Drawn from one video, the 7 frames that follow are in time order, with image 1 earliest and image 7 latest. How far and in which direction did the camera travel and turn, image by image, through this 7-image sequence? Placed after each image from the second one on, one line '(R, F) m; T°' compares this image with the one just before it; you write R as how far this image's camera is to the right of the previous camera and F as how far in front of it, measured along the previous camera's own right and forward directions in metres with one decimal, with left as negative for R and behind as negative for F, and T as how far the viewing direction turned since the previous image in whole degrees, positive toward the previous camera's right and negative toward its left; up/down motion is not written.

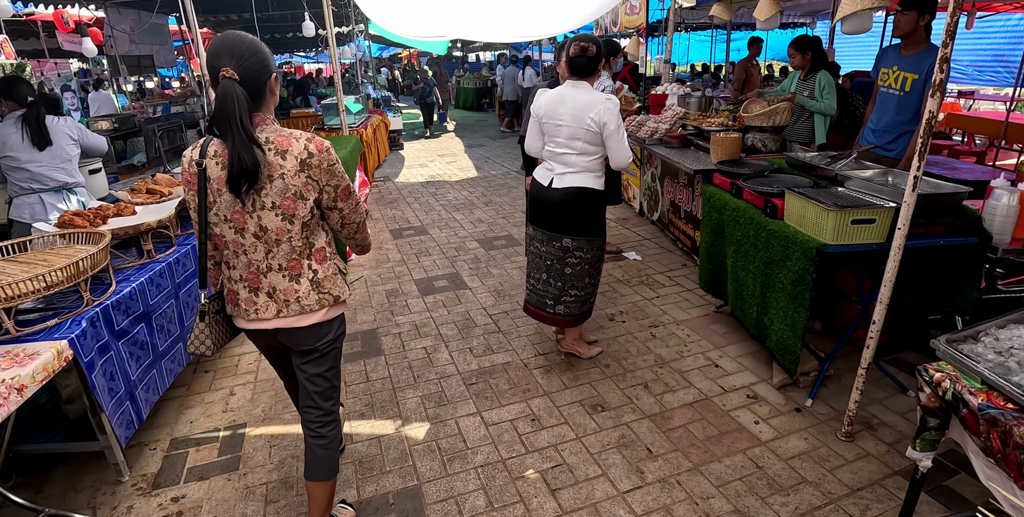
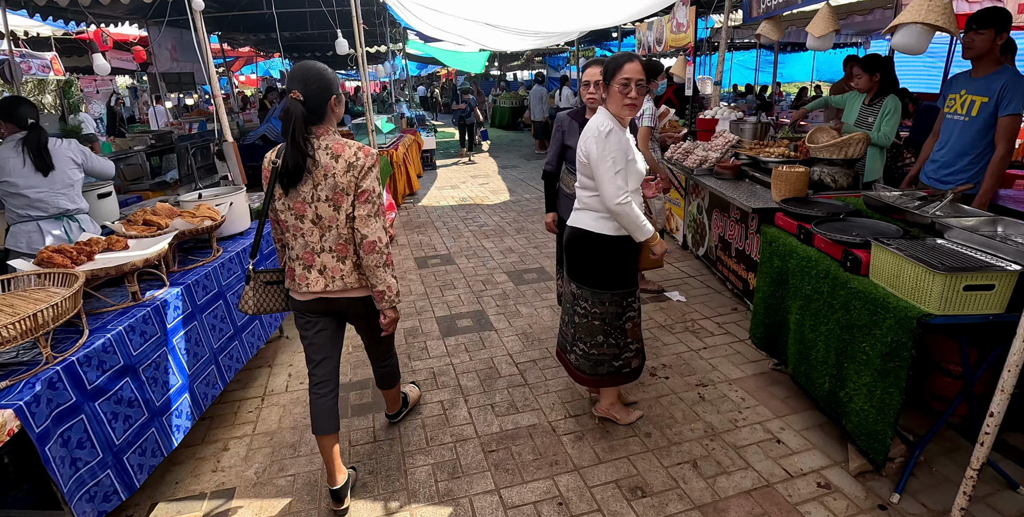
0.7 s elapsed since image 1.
(0.0, +0.4) m; -3°
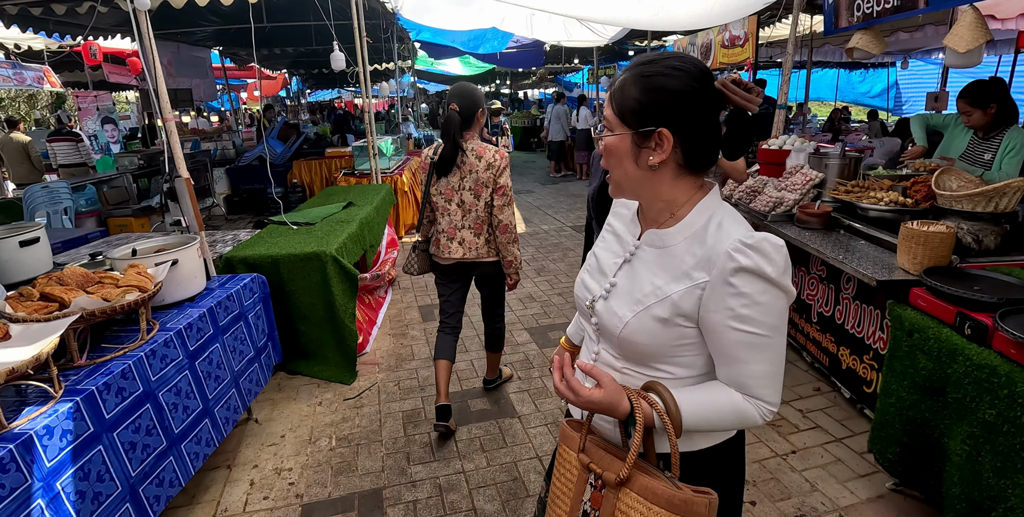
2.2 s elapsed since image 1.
(-0.1, +0.8) m; -1°
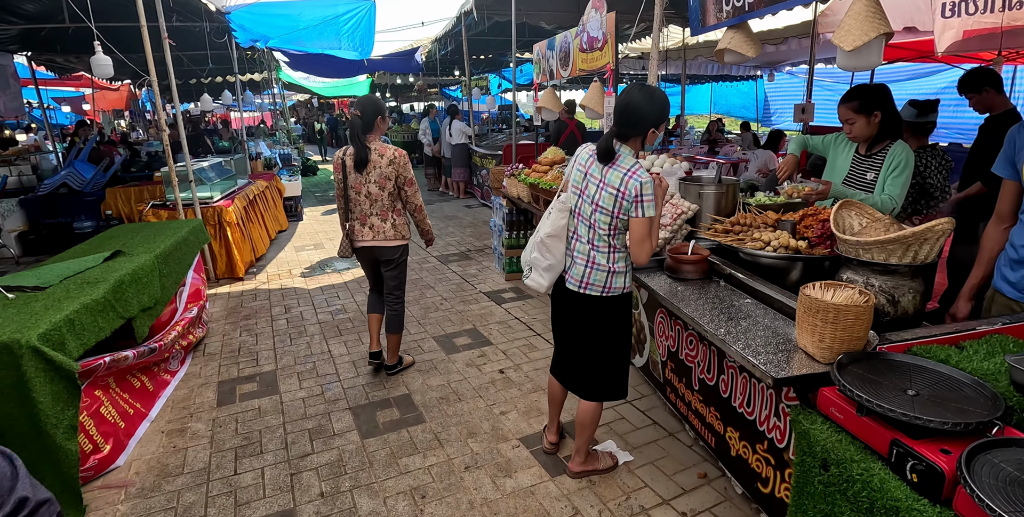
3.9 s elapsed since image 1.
(+0.6, +0.9) m; +10°
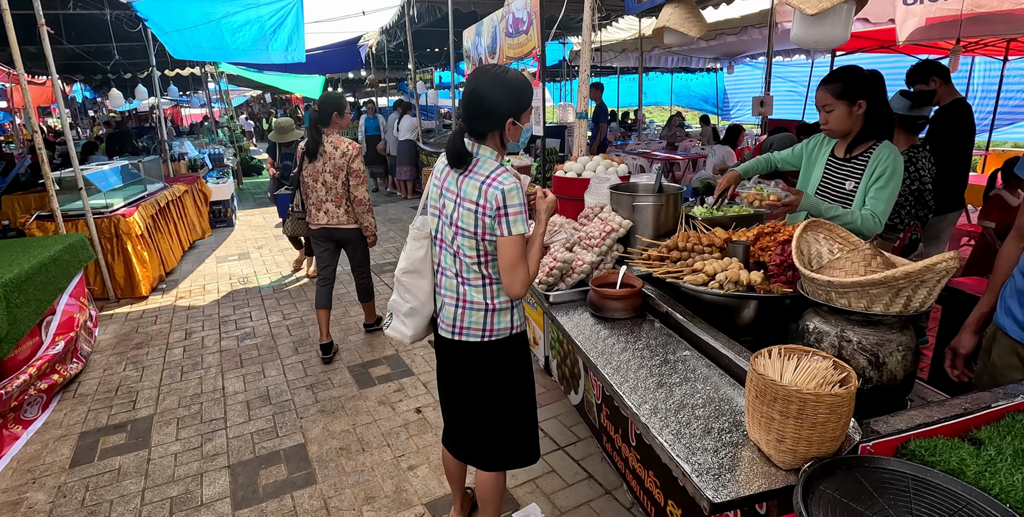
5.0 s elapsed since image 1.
(+0.3, +0.5) m; +3°
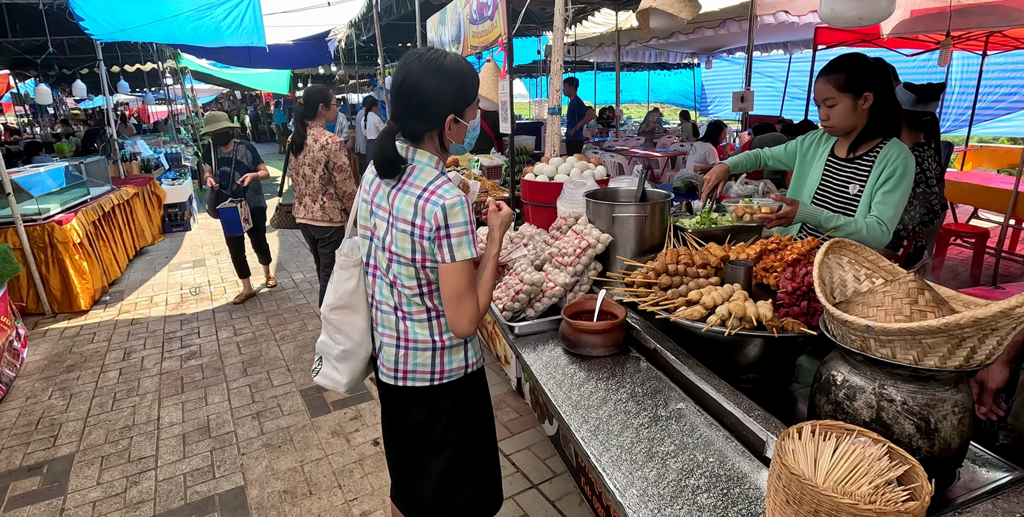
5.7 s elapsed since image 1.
(+0.1, +0.3) m; +2°
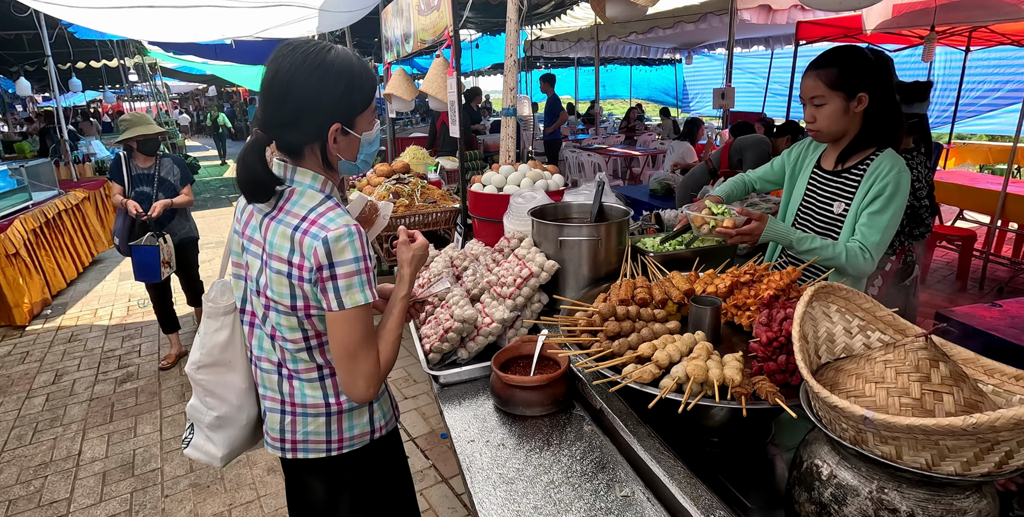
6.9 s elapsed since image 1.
(+0.2, +0.3) m; +1°
